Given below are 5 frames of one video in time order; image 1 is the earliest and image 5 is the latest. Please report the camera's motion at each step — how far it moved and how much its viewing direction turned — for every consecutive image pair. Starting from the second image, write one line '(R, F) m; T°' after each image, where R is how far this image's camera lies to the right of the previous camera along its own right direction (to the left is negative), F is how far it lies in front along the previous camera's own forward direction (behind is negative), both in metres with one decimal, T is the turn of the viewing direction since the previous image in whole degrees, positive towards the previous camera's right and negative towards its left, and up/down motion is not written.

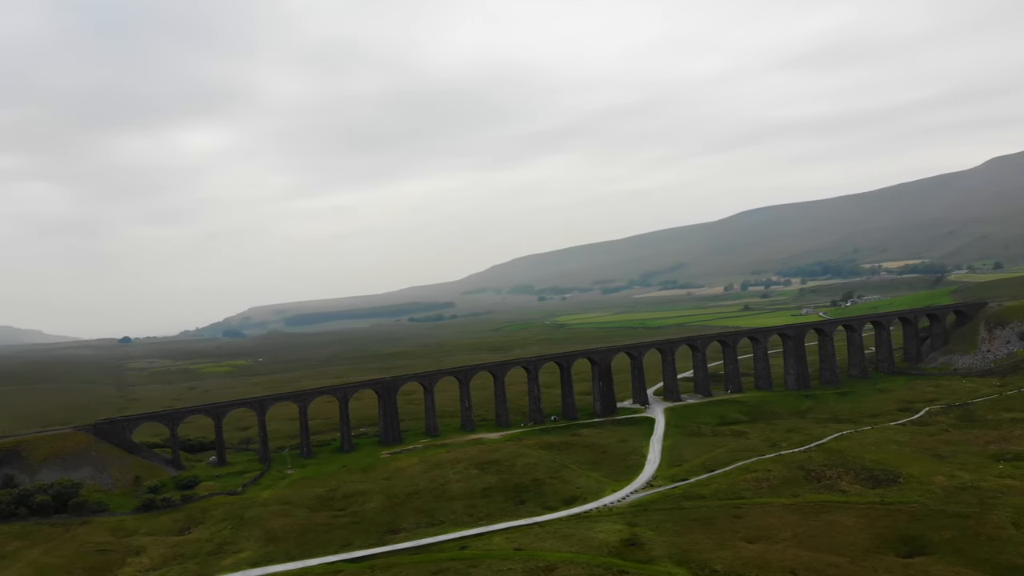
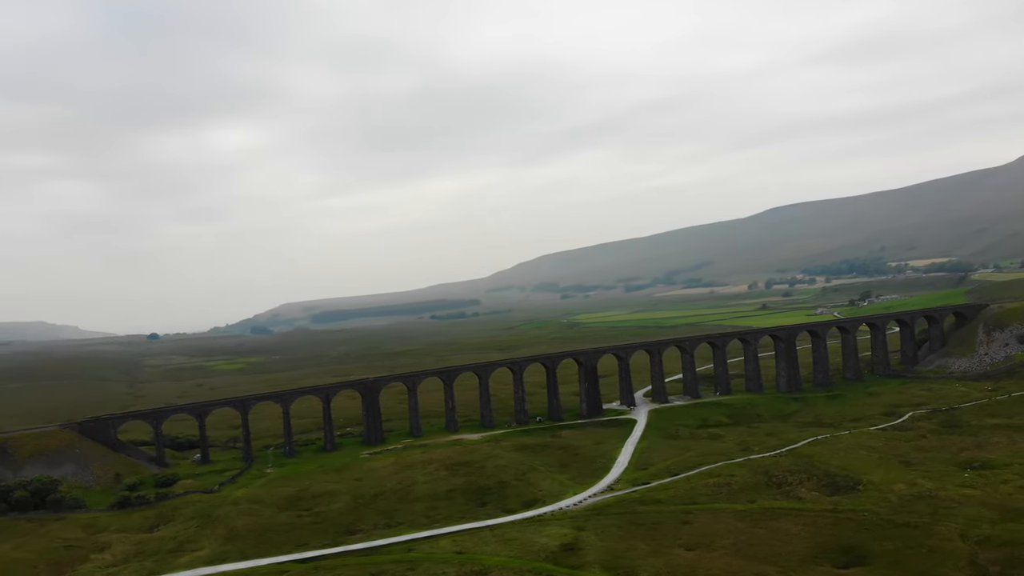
(+3.7, +0.1) m; -2°
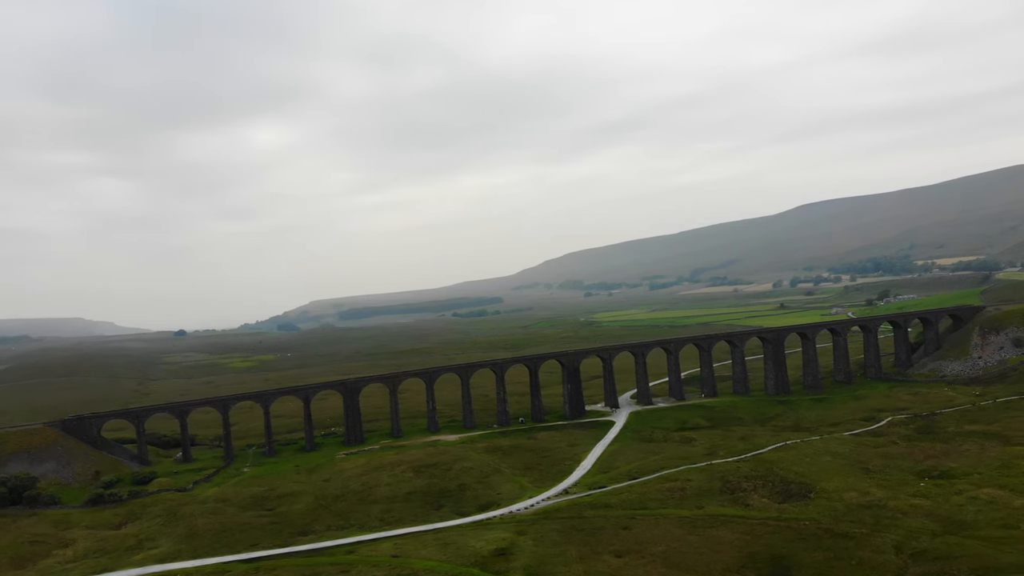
(+4.1, +0.1) m; -2°
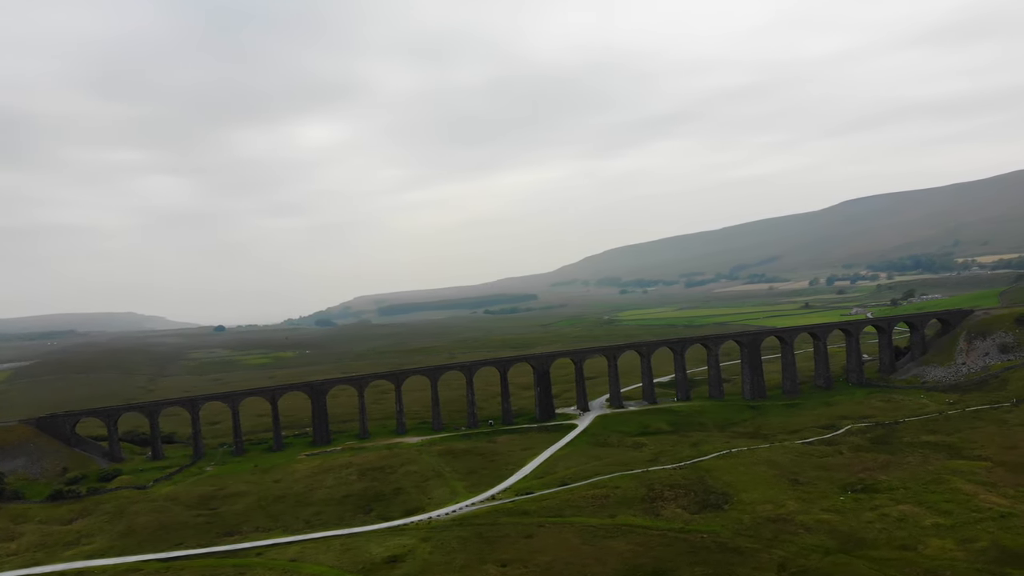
(+6.4, +0.2) m; -3°
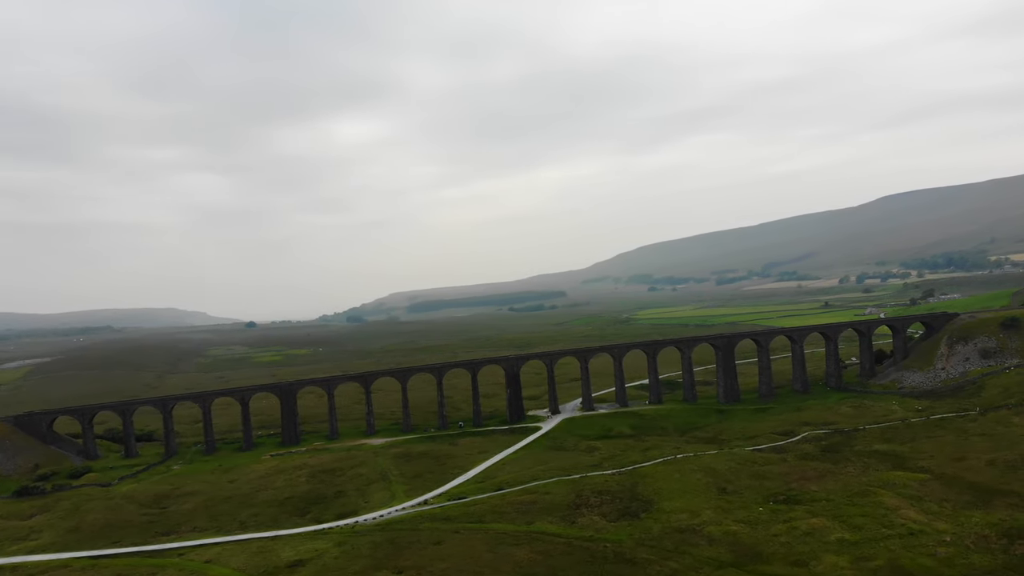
(+5.7, +0.1) m; -2°
